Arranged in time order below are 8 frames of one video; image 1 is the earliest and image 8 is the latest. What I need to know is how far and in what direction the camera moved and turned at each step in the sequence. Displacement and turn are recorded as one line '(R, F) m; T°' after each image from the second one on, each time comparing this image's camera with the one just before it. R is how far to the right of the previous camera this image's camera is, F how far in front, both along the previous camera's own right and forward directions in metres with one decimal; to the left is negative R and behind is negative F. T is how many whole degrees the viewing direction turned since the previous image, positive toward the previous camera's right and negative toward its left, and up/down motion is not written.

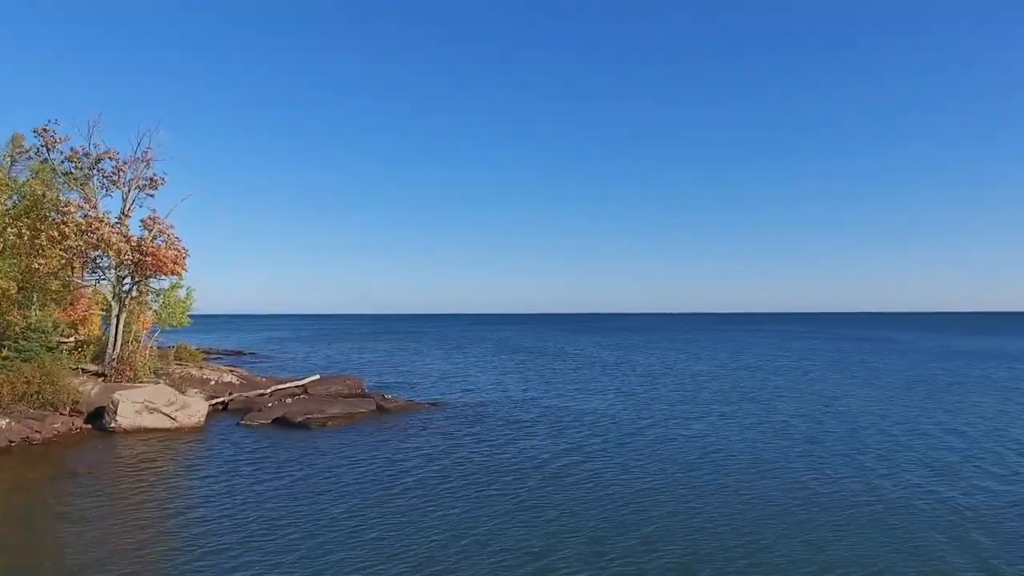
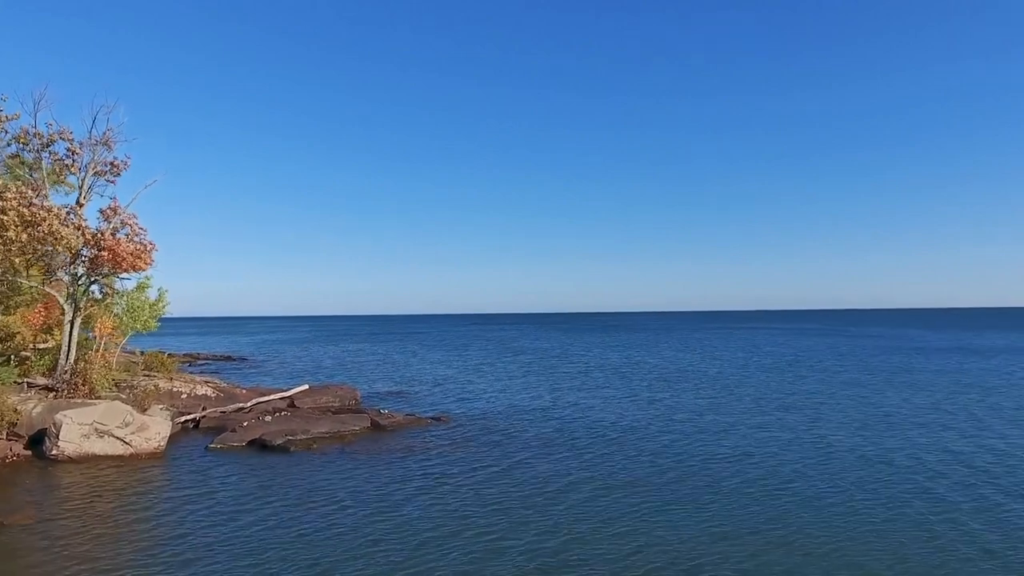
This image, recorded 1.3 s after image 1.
(-0.8, +4.7) m; 0°
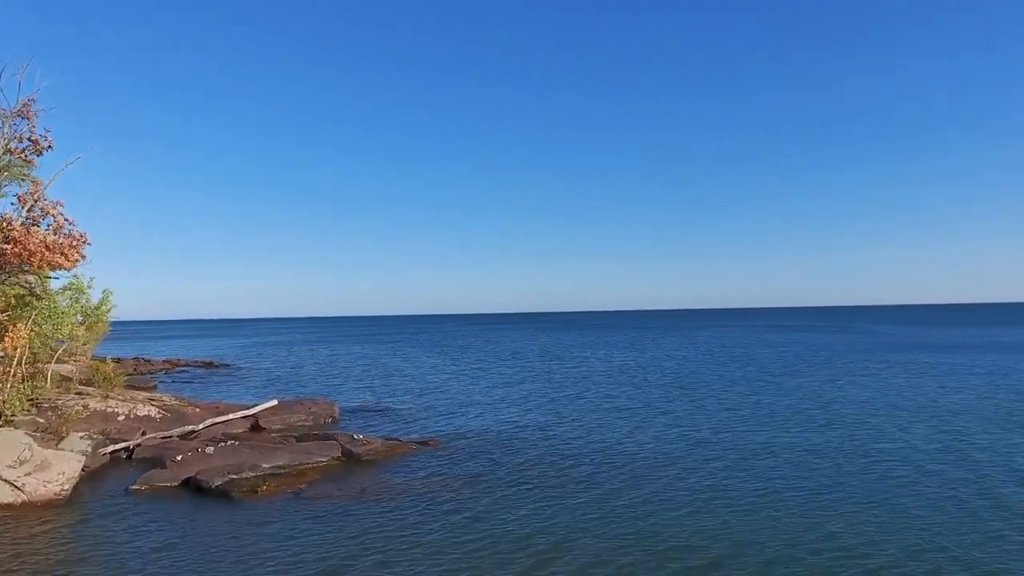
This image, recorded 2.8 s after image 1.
(0.0, +5.7) m; 0°
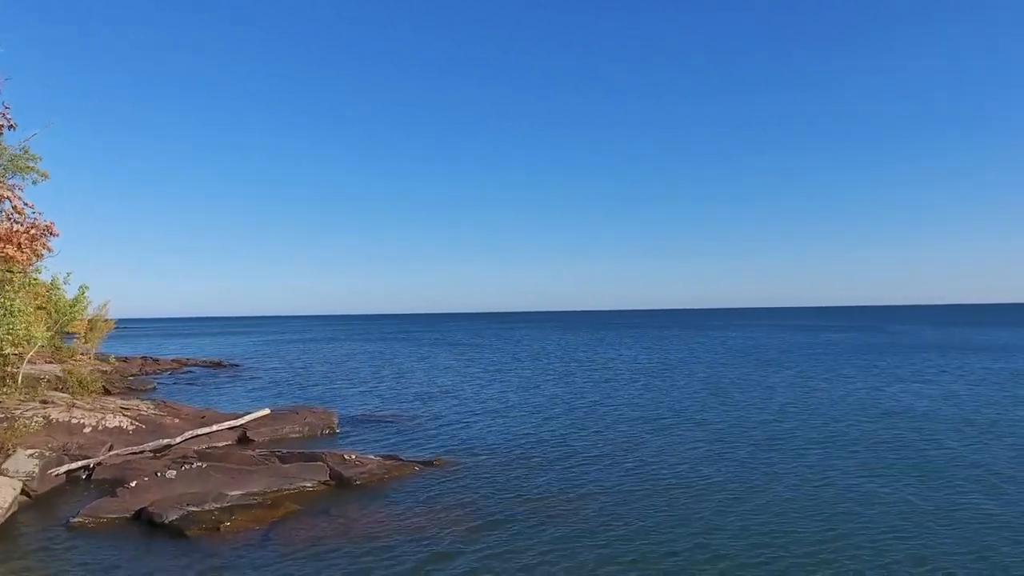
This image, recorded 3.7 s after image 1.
(+0.1, +3.9) m; -2°
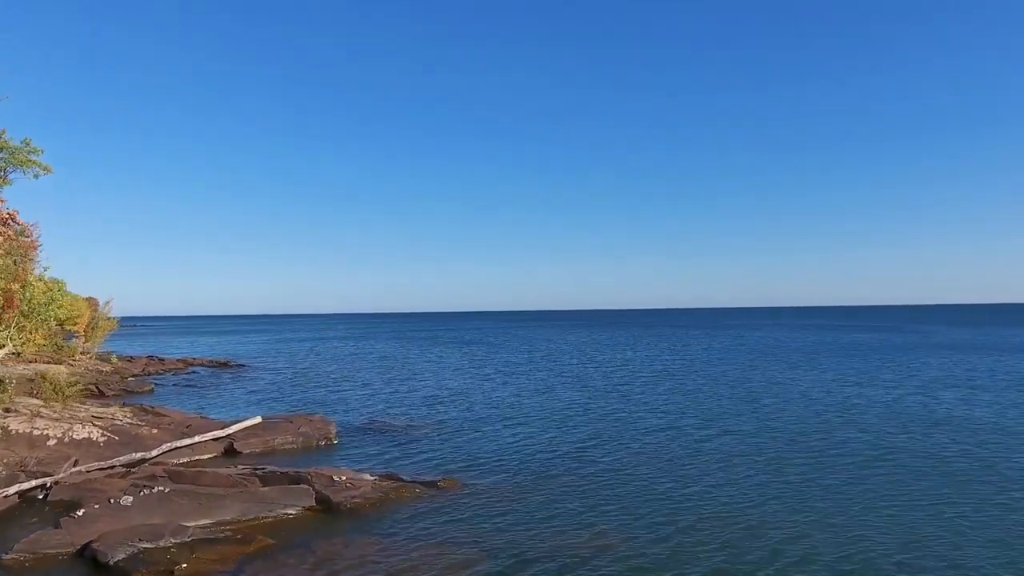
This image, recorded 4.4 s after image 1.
(0.0, +3.1) m; -1°
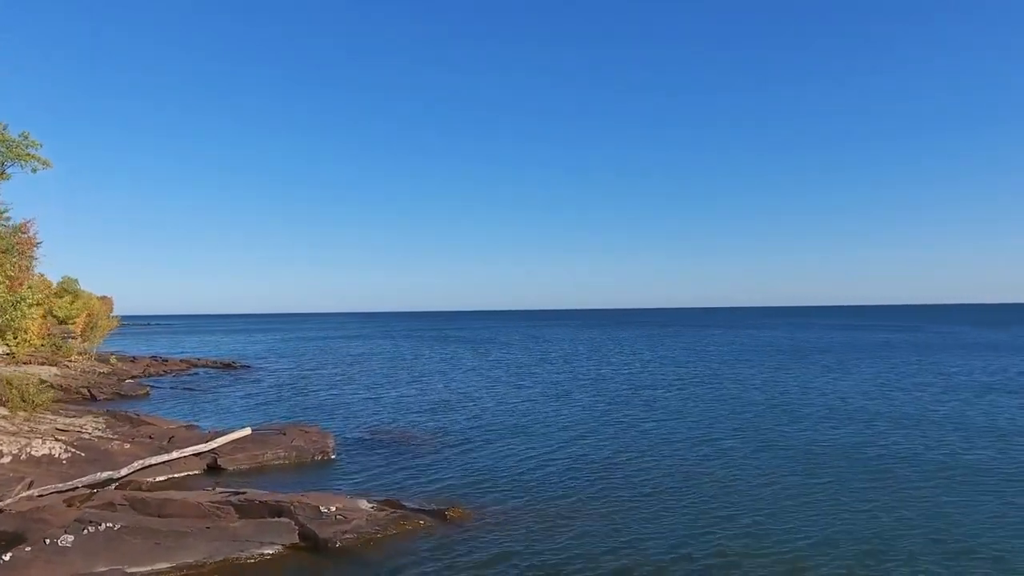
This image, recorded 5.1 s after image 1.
(-0.3, +3.1) m; -1°
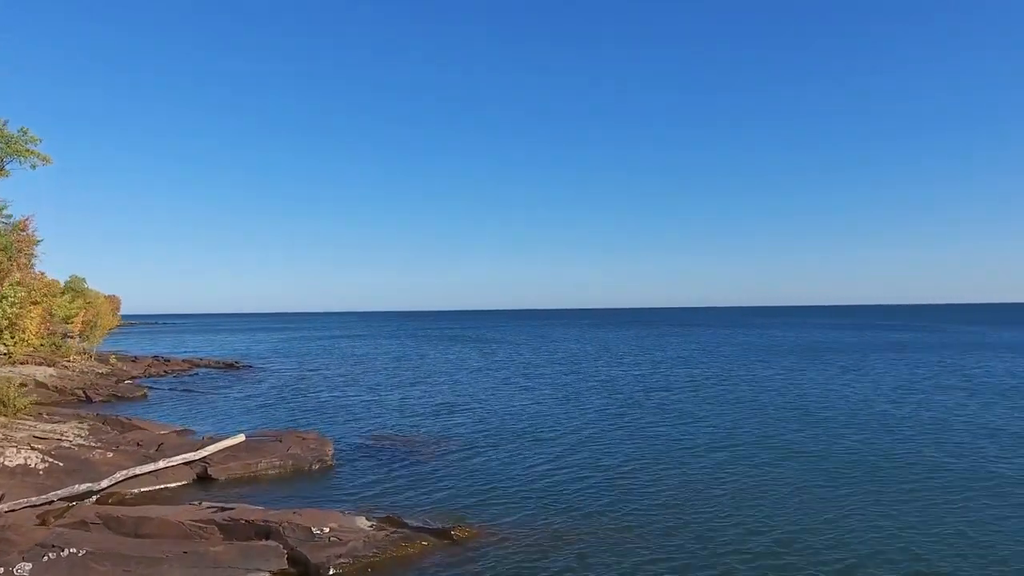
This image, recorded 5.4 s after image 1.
(-0.2, +1.7) m; -1°
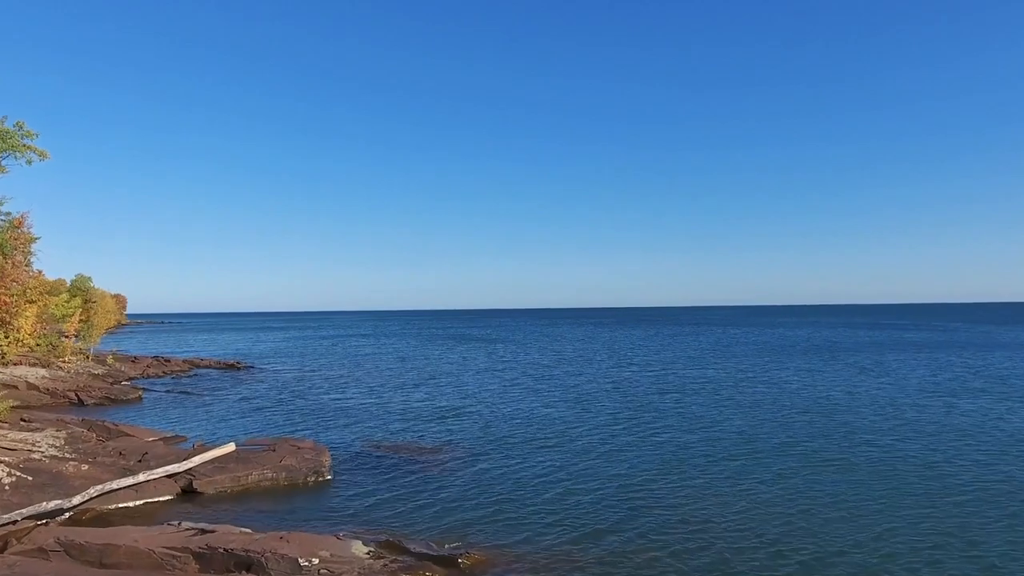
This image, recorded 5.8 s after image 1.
(-0.2, +1.9) m; 0°
